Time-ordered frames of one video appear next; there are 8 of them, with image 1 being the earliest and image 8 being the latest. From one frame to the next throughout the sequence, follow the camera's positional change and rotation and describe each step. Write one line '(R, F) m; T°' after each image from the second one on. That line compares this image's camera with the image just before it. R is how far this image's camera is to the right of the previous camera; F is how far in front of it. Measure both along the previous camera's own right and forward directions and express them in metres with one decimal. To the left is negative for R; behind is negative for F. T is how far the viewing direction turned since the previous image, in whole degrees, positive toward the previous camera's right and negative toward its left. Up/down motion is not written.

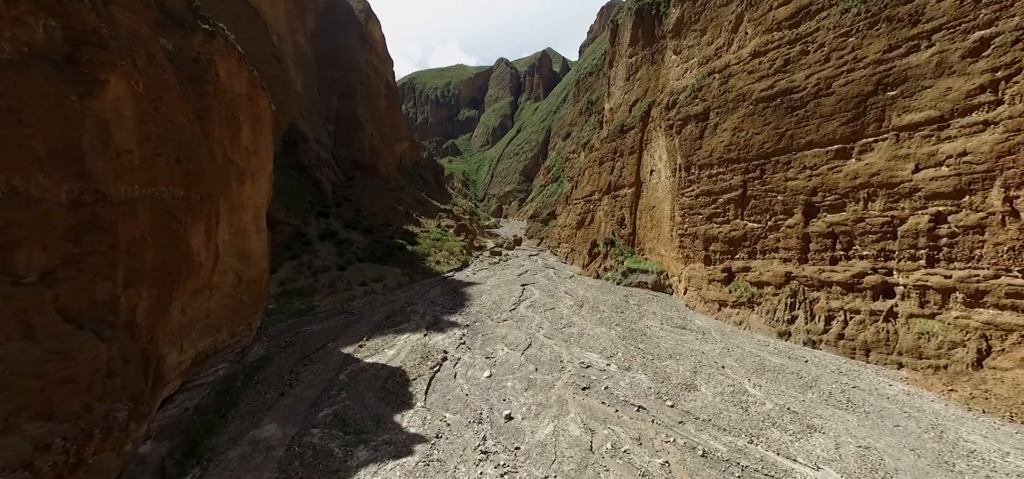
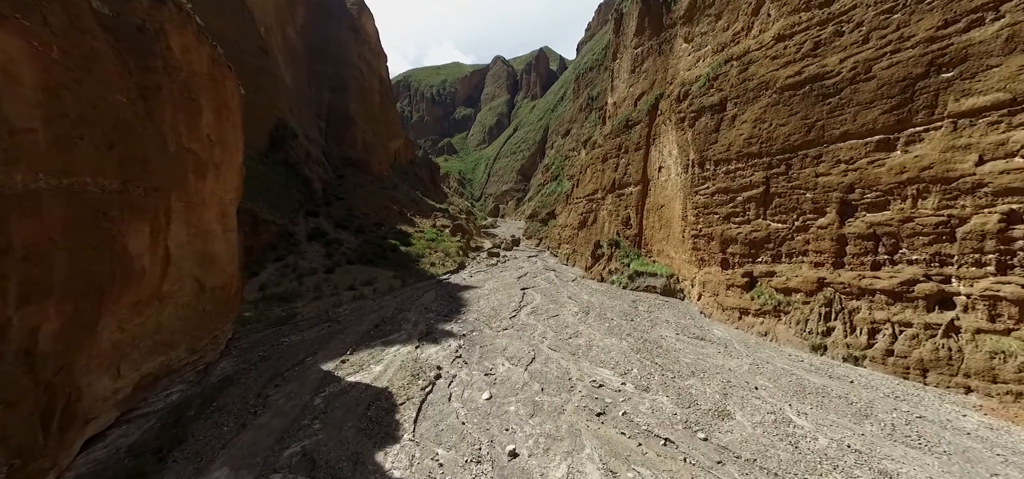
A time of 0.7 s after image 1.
(-0.1, +0.9) m; +1°
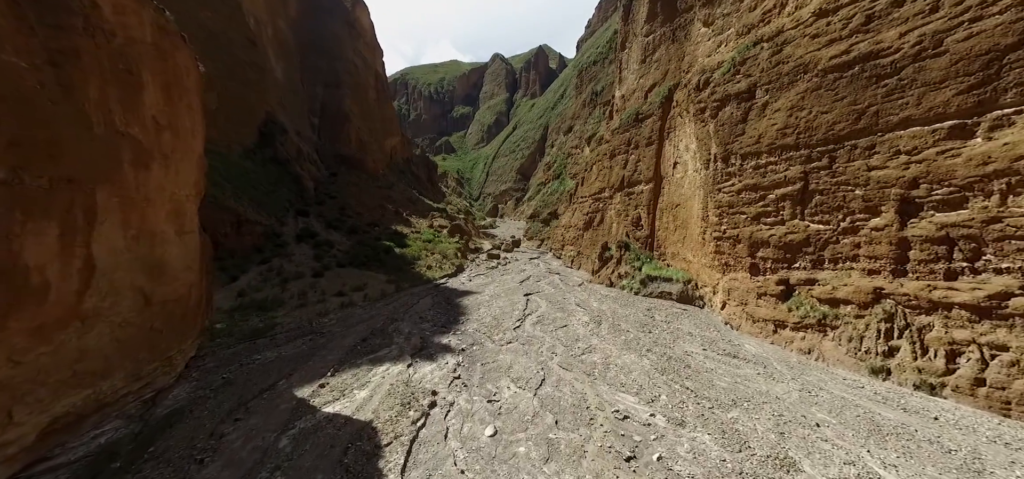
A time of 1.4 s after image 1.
(-0.2, +1.0) m; 0°
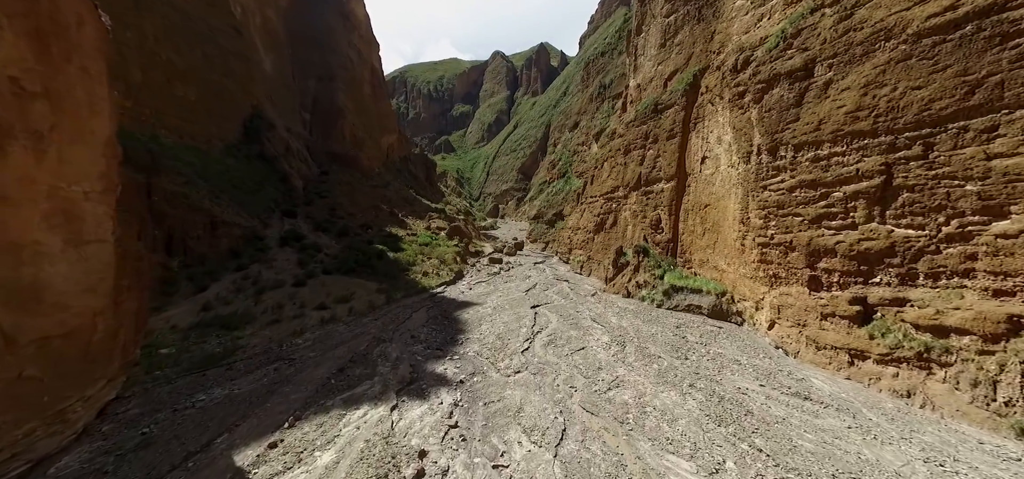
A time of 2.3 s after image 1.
(-0.2, +1.5) m; 0°
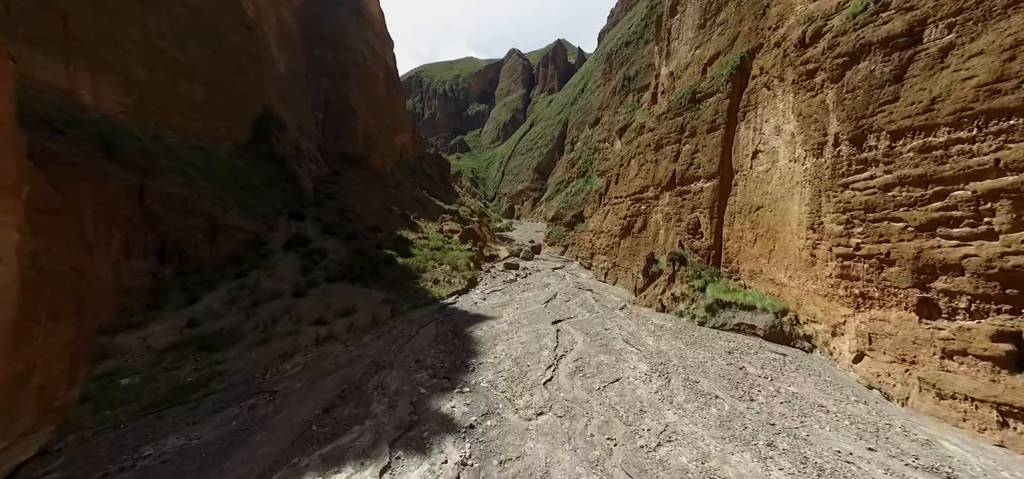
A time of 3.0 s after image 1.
(-0.1, +1.3) m; -3°
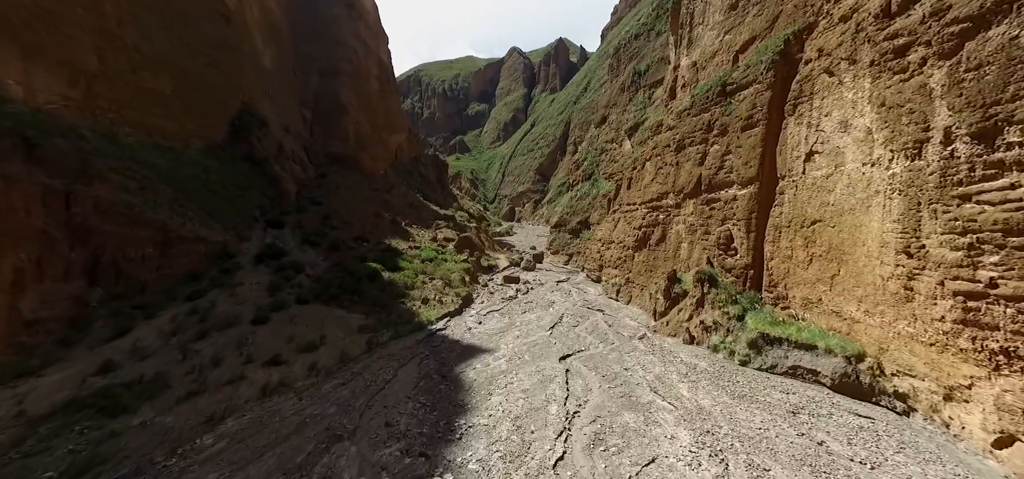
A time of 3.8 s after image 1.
(0.0, +1.8) m; 0°
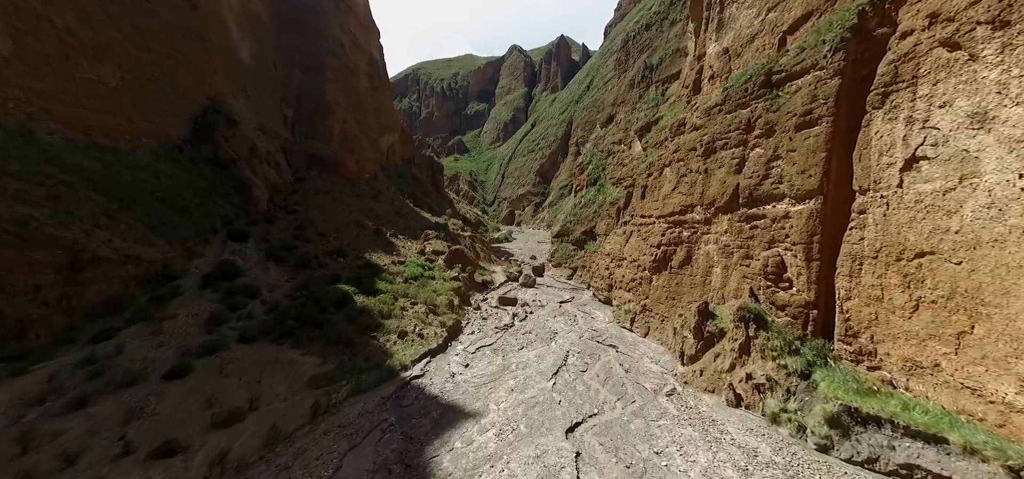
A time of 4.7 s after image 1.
(+0.2, +2.3) m; 0°
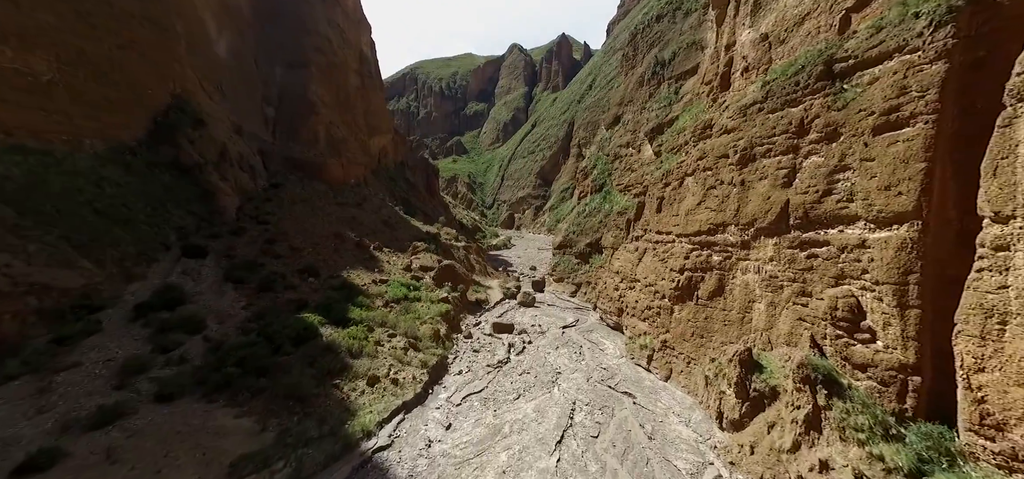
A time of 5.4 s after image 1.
(+0.1, +2.0) m; 0°
